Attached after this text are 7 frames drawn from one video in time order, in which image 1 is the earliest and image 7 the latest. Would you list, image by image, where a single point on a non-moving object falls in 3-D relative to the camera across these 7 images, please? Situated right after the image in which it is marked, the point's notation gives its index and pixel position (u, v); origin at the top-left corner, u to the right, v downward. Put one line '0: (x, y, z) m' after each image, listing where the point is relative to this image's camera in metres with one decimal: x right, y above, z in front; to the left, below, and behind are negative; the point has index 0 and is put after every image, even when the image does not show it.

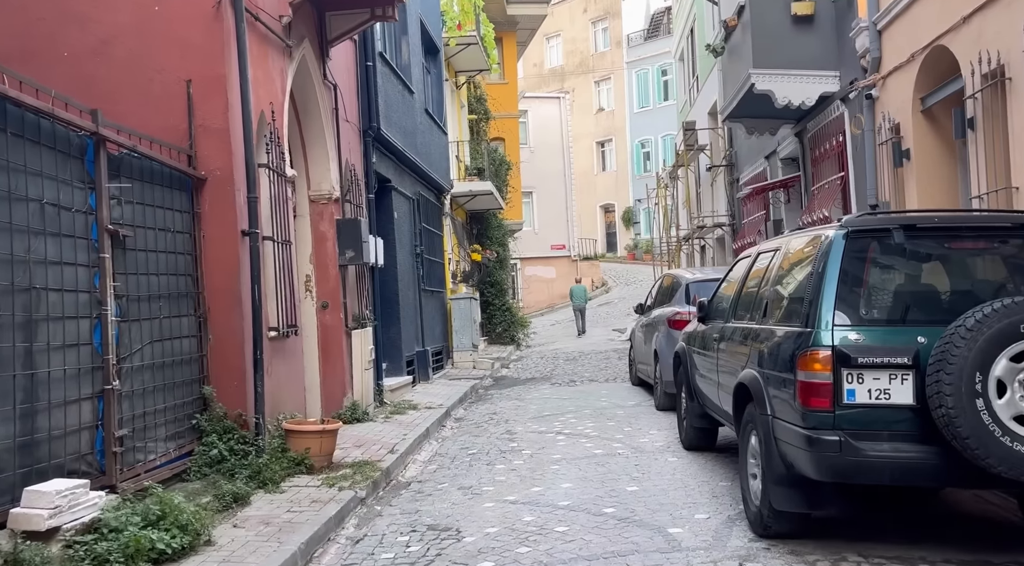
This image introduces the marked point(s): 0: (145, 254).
0: (-2.5, +0.2, +6.6) m
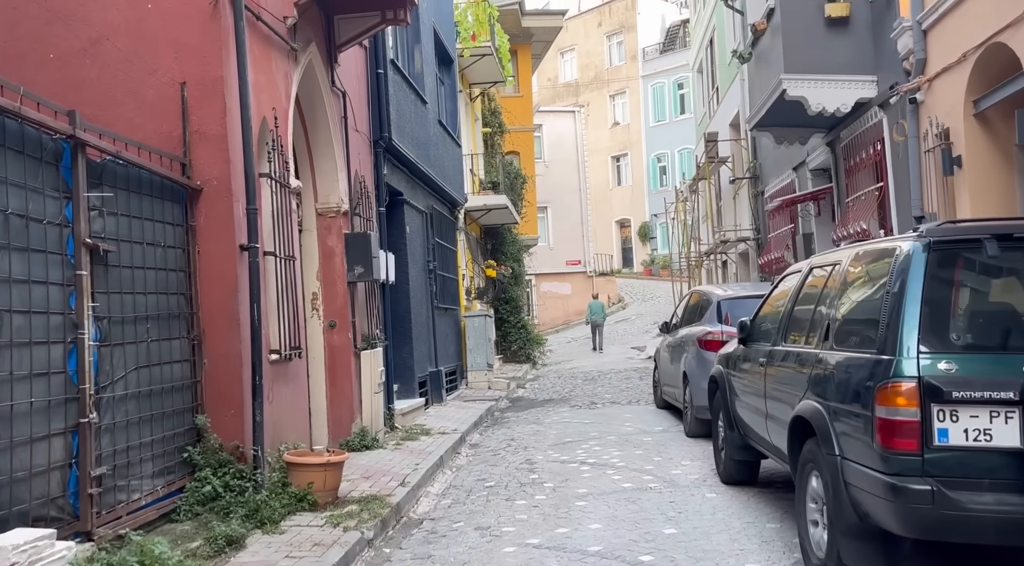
0: (-2.4, +0.1, +6.0) m
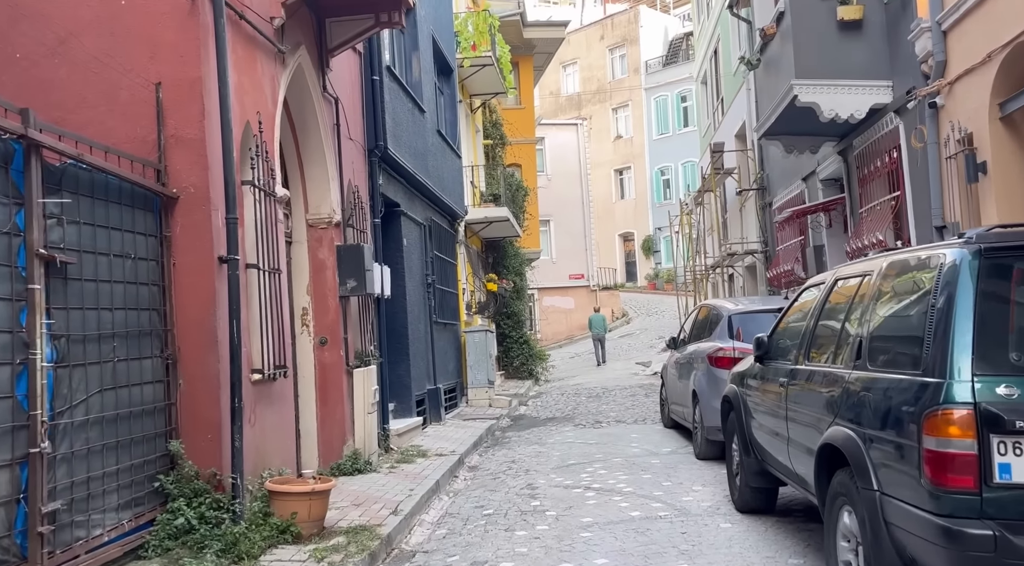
0: (-2.4, 0.0, +5.5) m
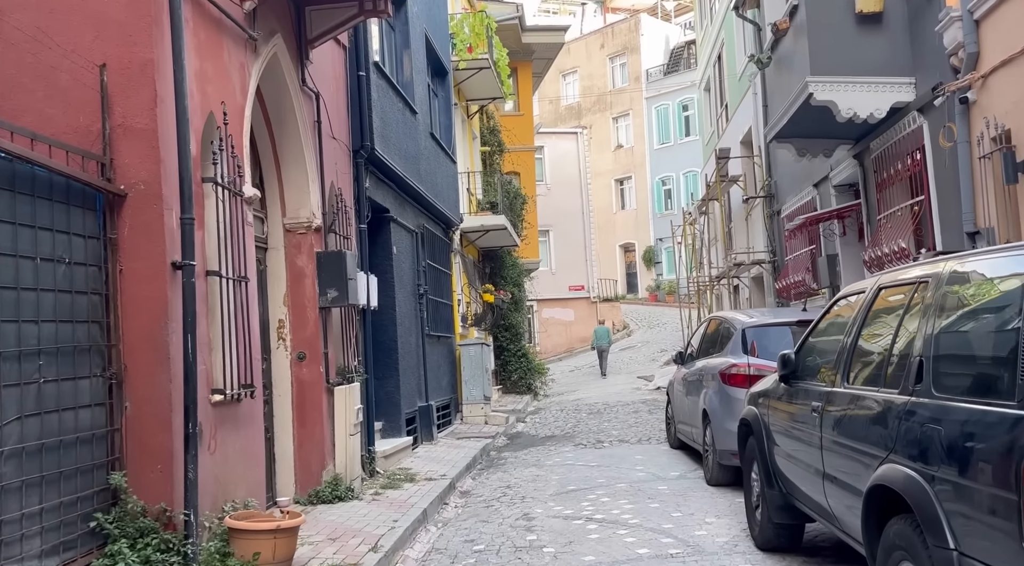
0: (-2.4, 0.0, +4.8) m
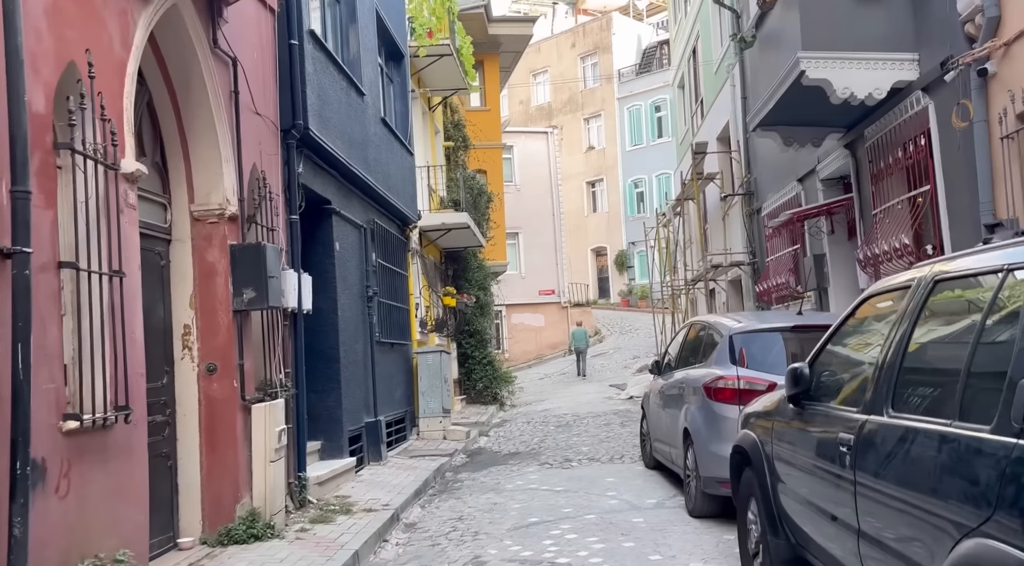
0: (-2.7, 0.0, +3.4) m
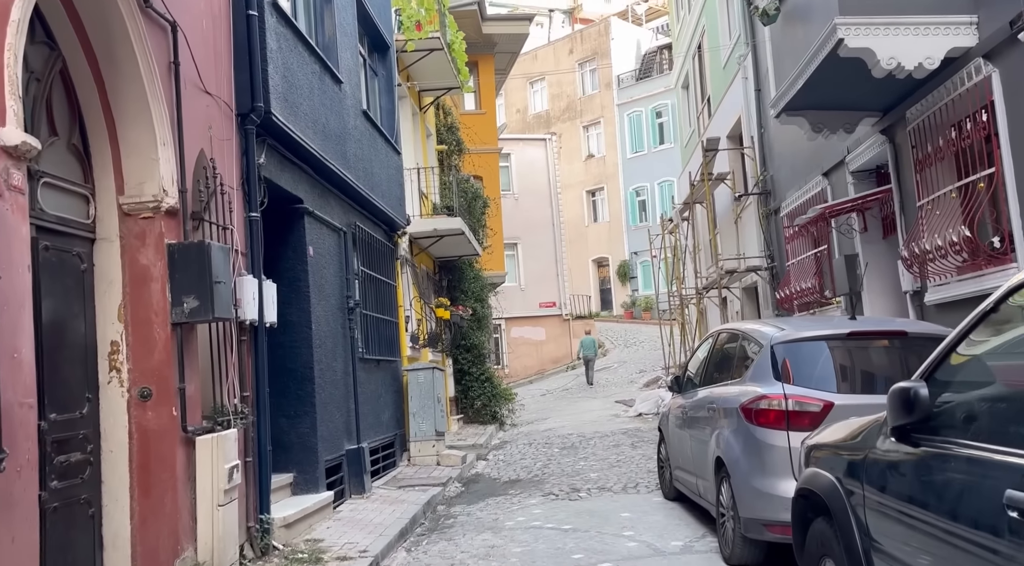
0: (-2.7, 0.0, +2.1) m
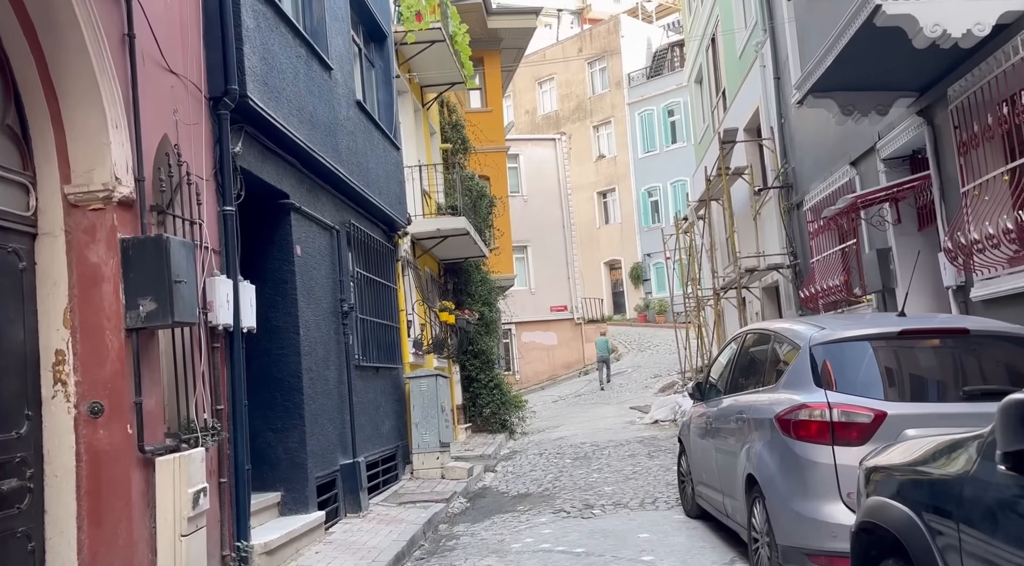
0: (-2.8, 0.0, +1.3) m
